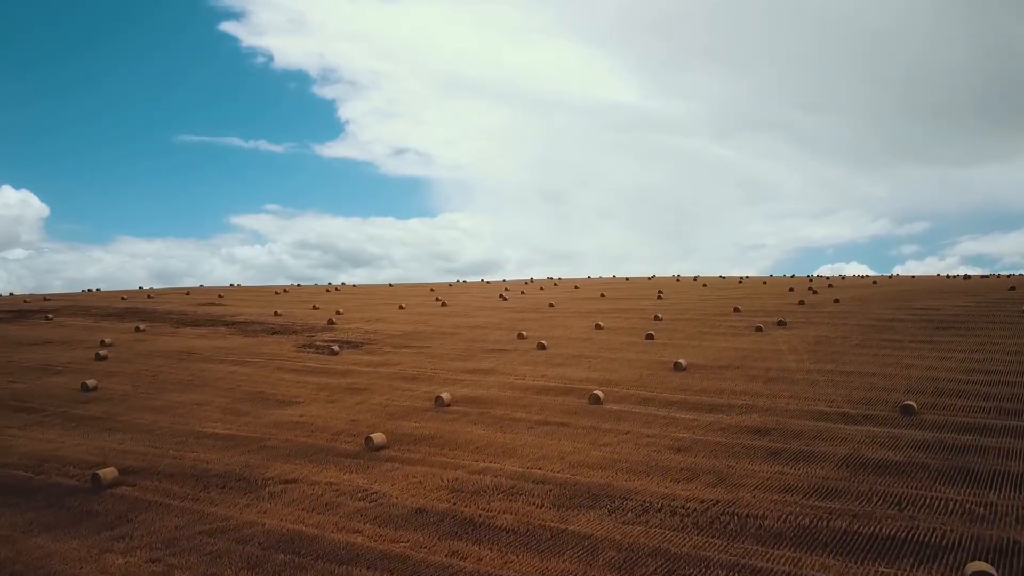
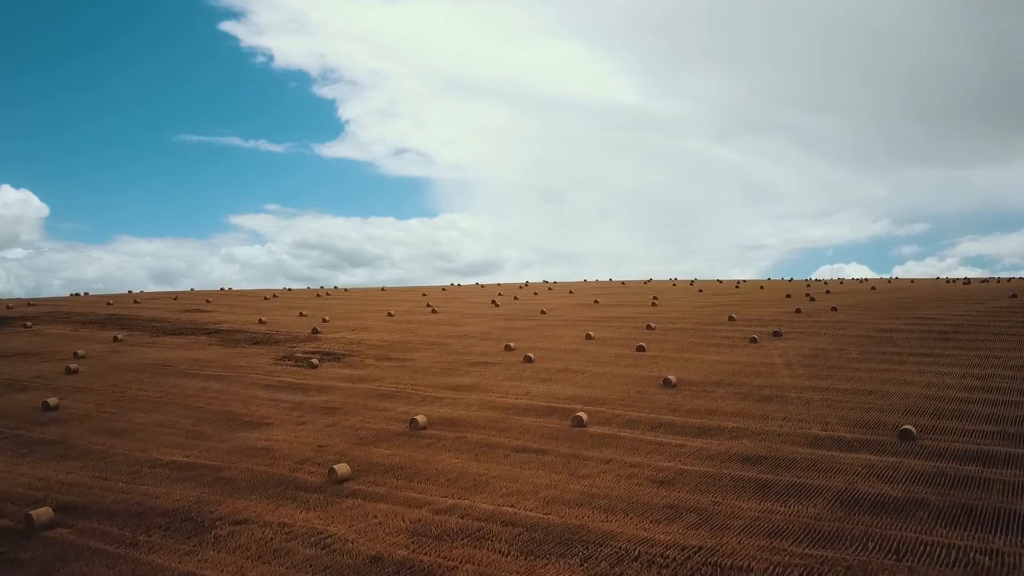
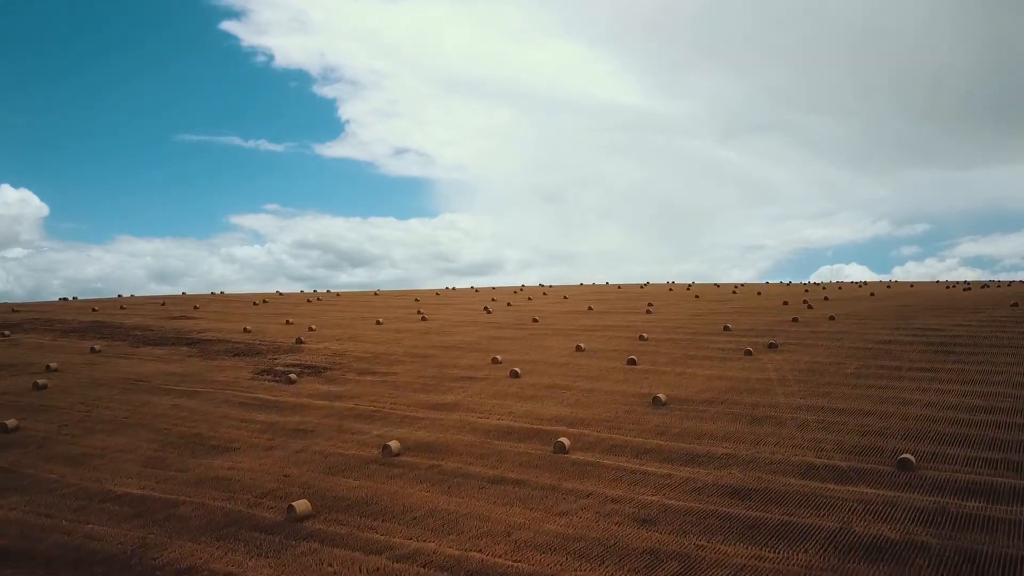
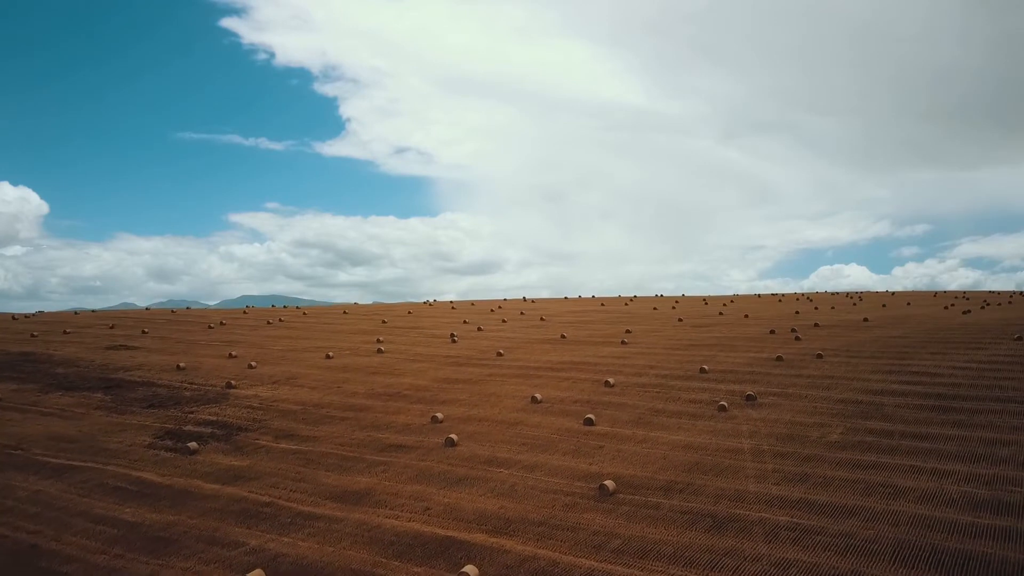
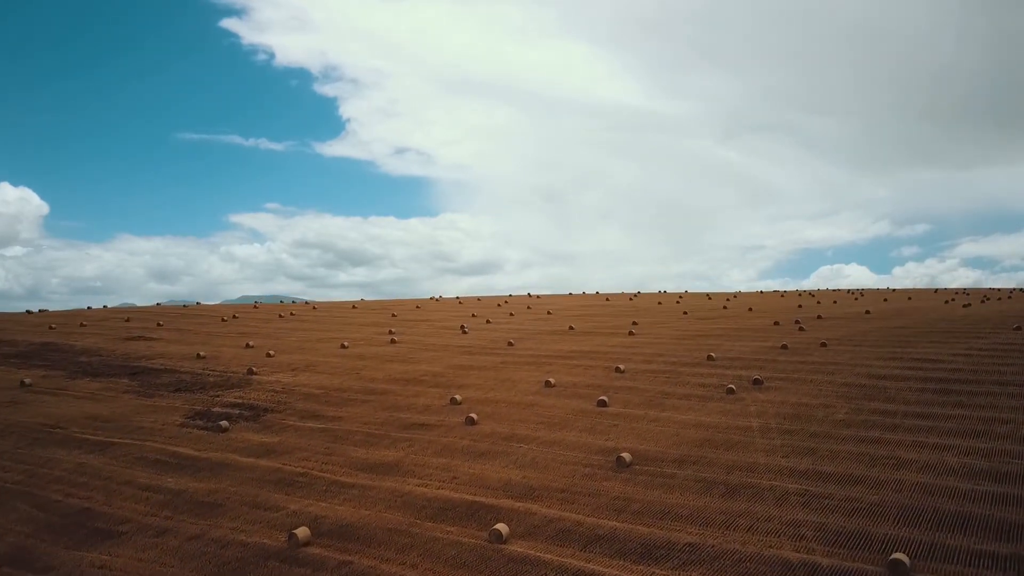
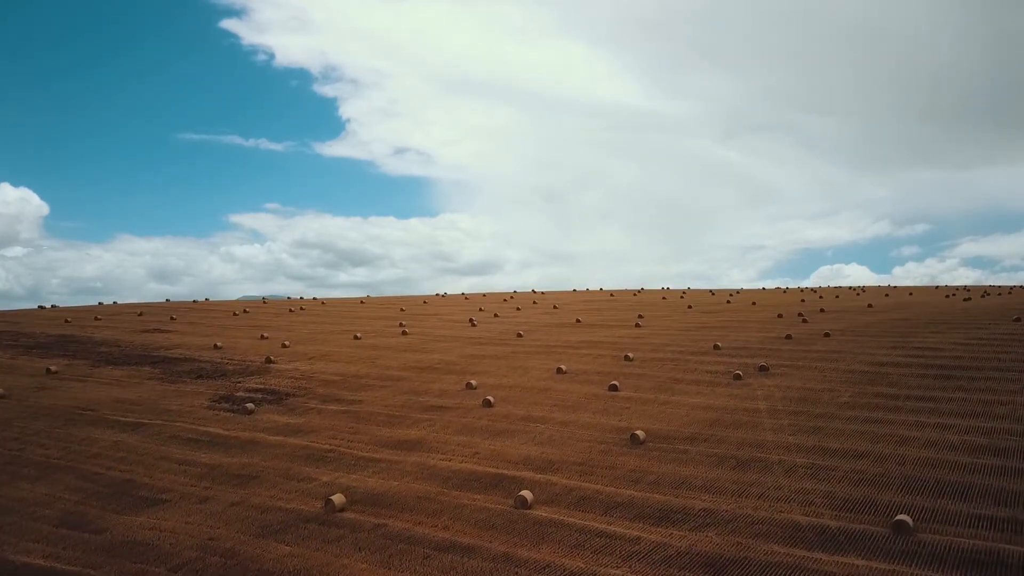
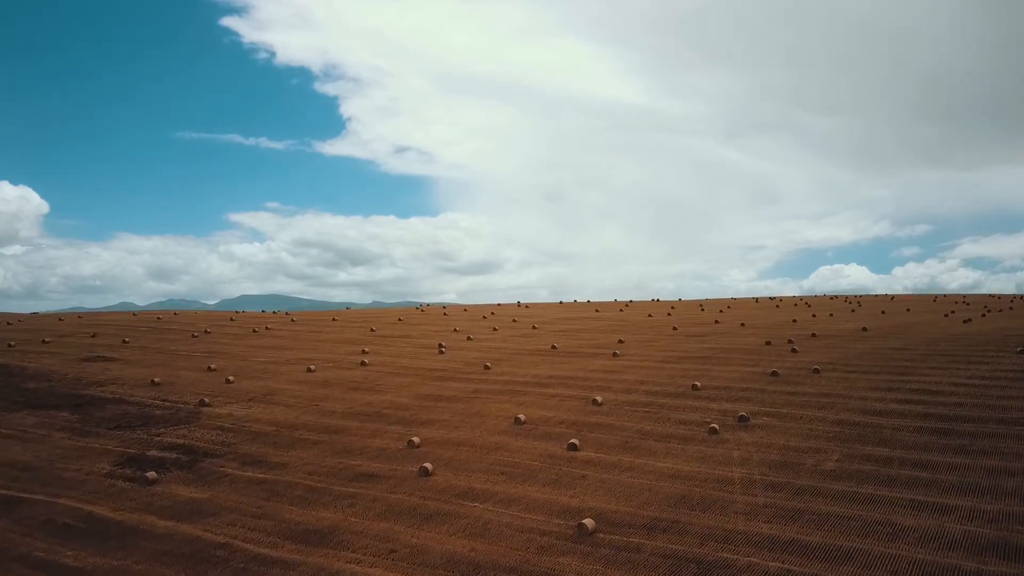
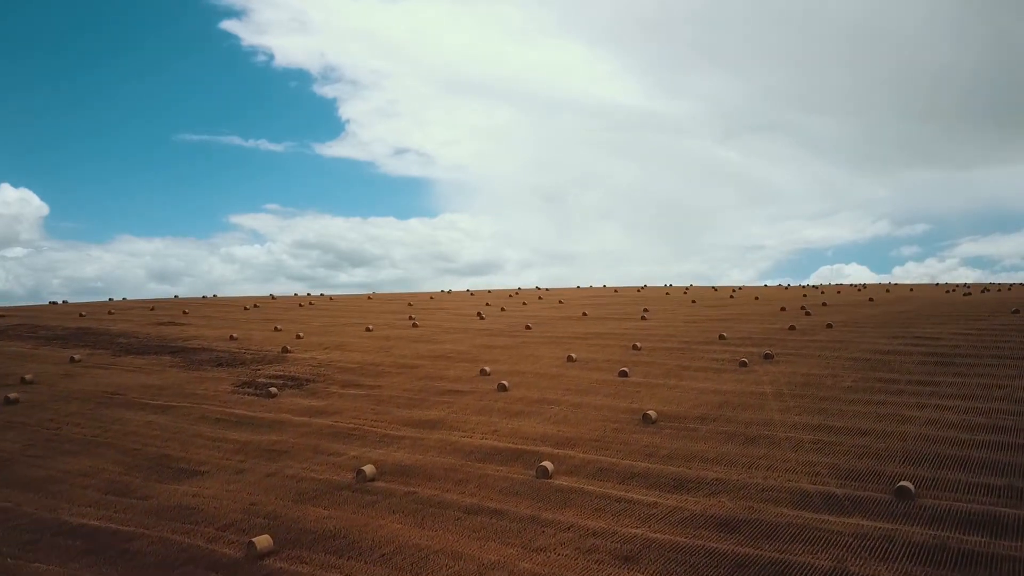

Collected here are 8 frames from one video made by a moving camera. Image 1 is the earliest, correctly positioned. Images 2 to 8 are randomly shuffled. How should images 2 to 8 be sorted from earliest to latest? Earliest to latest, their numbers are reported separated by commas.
2, 3, 8, 6, 5, 4, 7
